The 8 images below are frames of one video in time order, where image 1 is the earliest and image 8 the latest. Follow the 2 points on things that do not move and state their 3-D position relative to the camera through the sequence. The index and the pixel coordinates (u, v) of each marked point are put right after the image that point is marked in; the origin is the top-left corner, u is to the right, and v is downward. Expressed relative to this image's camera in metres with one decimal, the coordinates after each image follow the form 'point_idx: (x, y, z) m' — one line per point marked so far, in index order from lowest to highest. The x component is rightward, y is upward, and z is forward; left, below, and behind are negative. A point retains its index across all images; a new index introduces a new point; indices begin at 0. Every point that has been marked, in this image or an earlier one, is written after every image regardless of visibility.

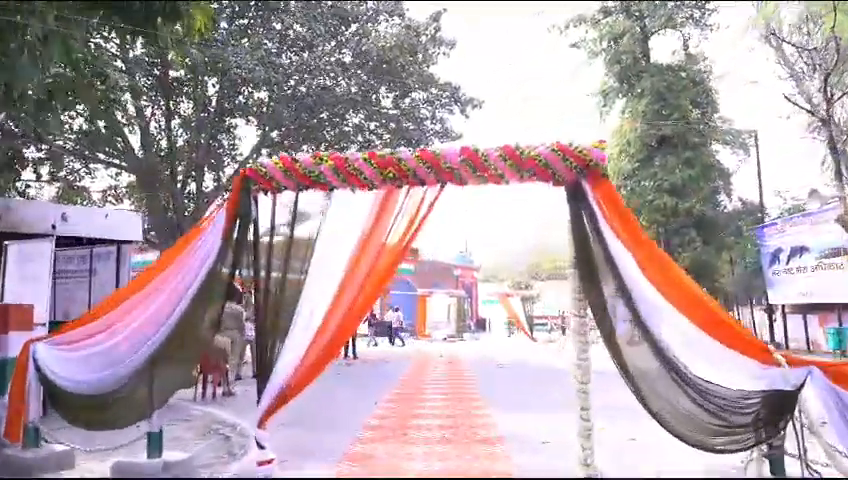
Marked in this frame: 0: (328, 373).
0: (-1.7, -2.3, +12.0) m
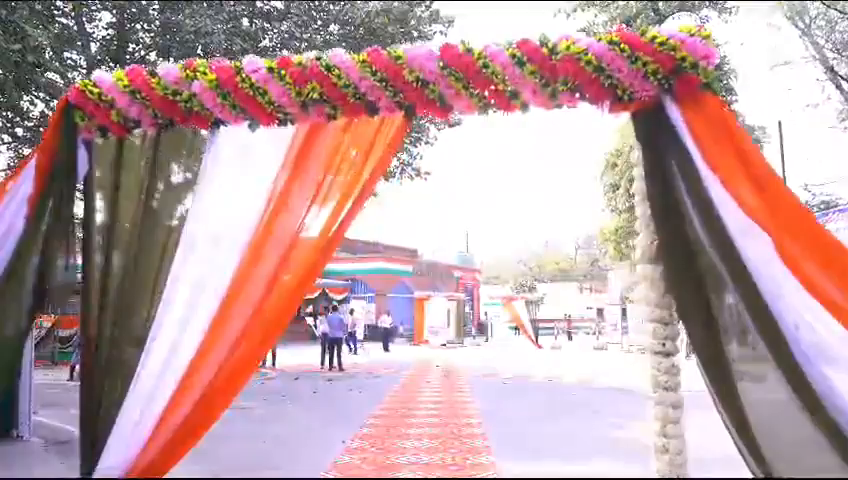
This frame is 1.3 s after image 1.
0: (-1.8, -2.3, +10.2) m
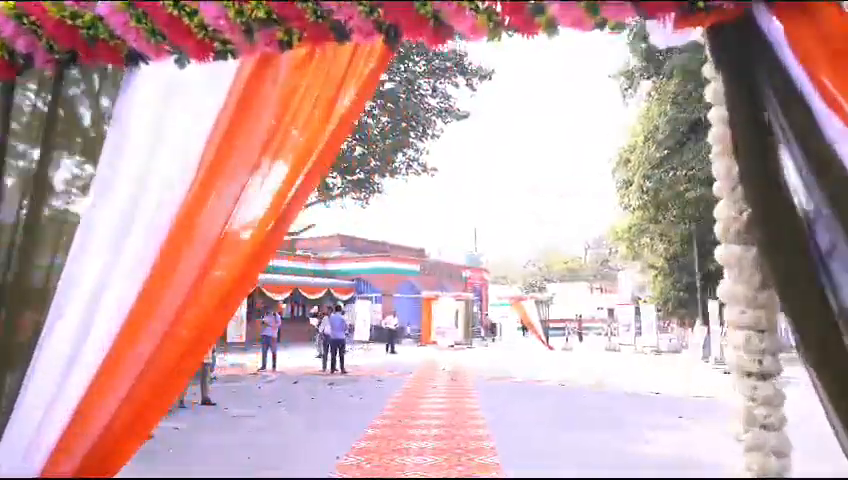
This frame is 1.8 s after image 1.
0: (-1.8, -2.2, +9.6) m
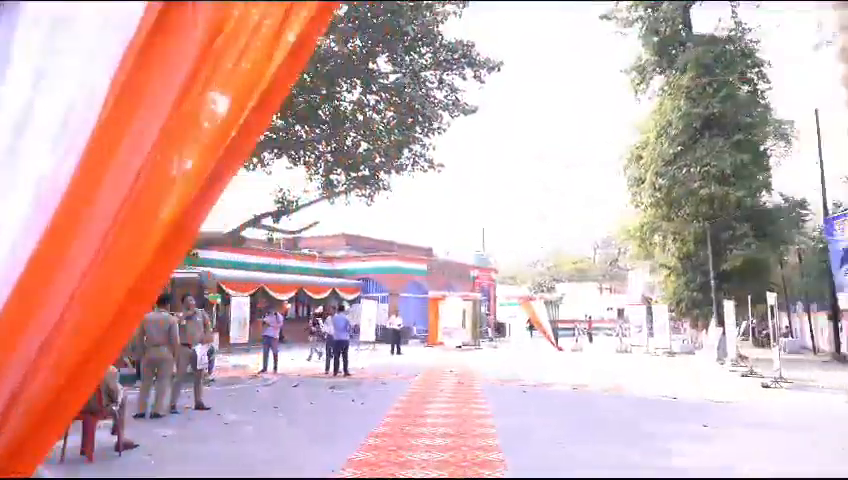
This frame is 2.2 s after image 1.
0: (-1.7, -2.2, +9.2) m
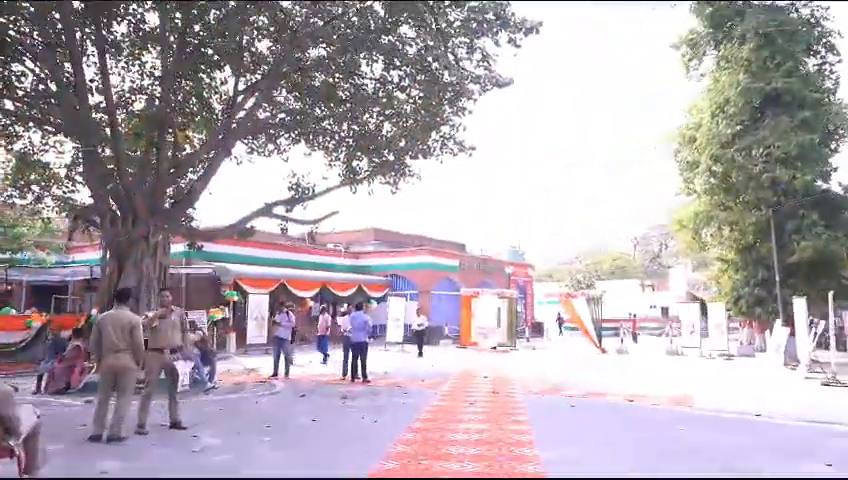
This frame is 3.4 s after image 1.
0: (-1.4, -2.0, +7.7) m
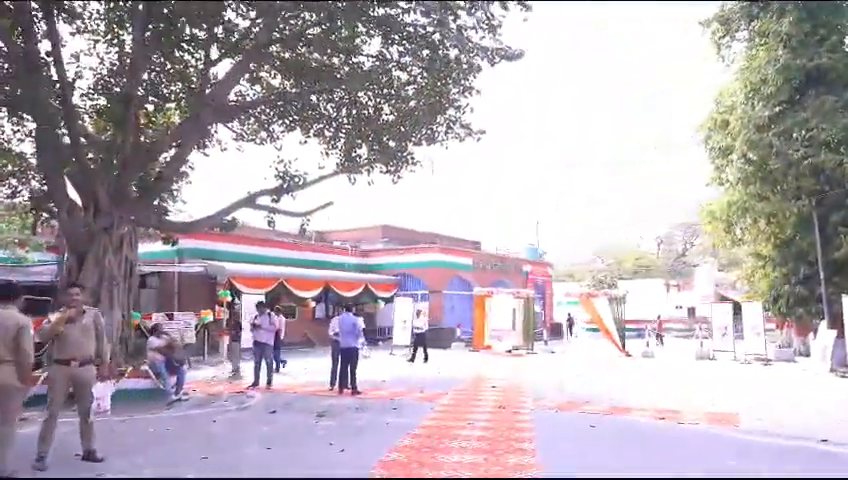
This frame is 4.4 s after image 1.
0: (-1.6, -1.8, +6.2) m
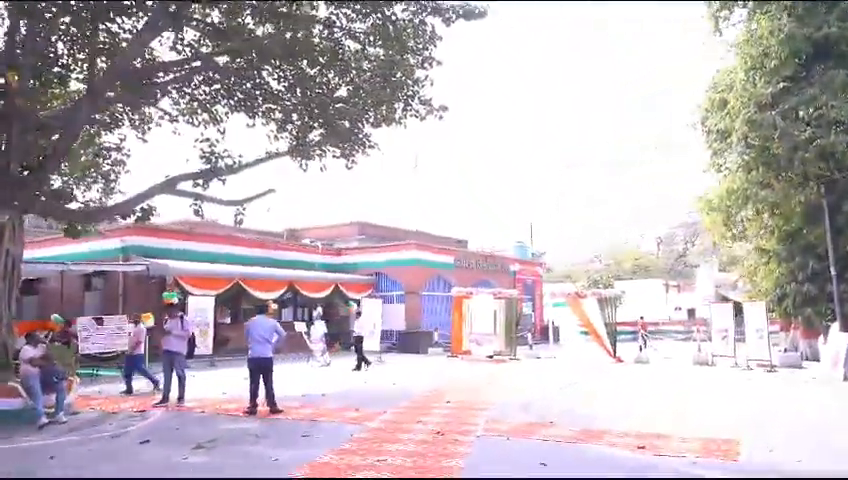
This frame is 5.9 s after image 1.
0: (-2.4, -1.7, +4.5) m
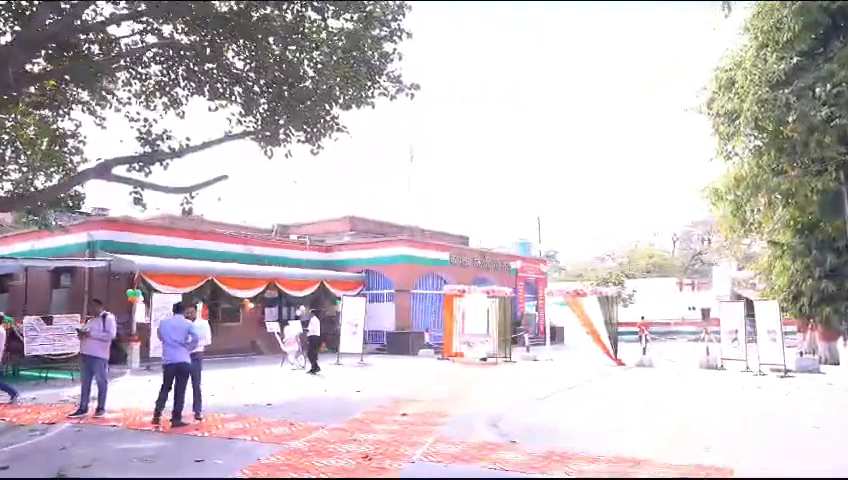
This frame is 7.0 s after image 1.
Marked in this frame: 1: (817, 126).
0: (-3.0, -1.6, +3.4) m
1: (+7.3, +2.1, +12.9) m
